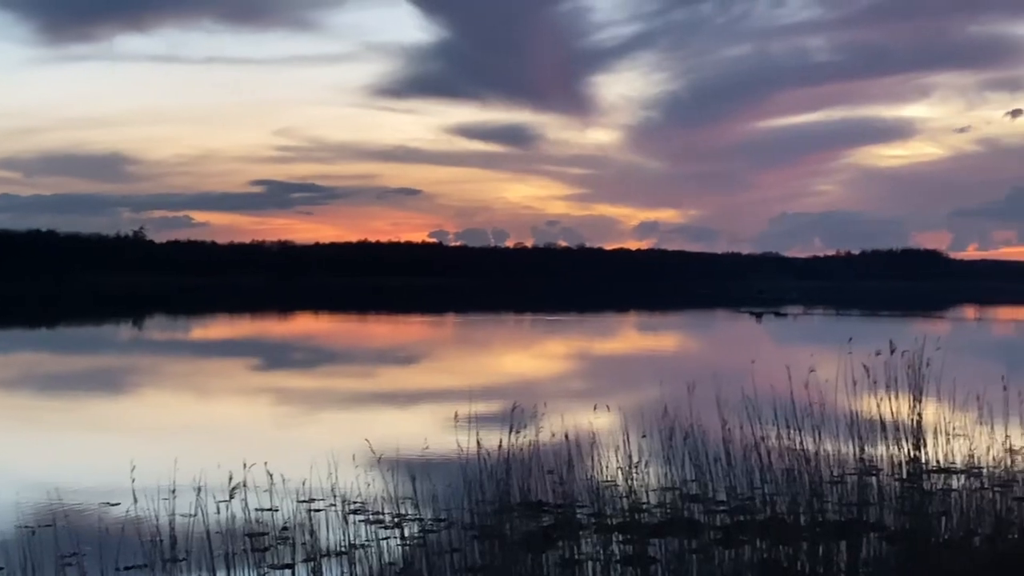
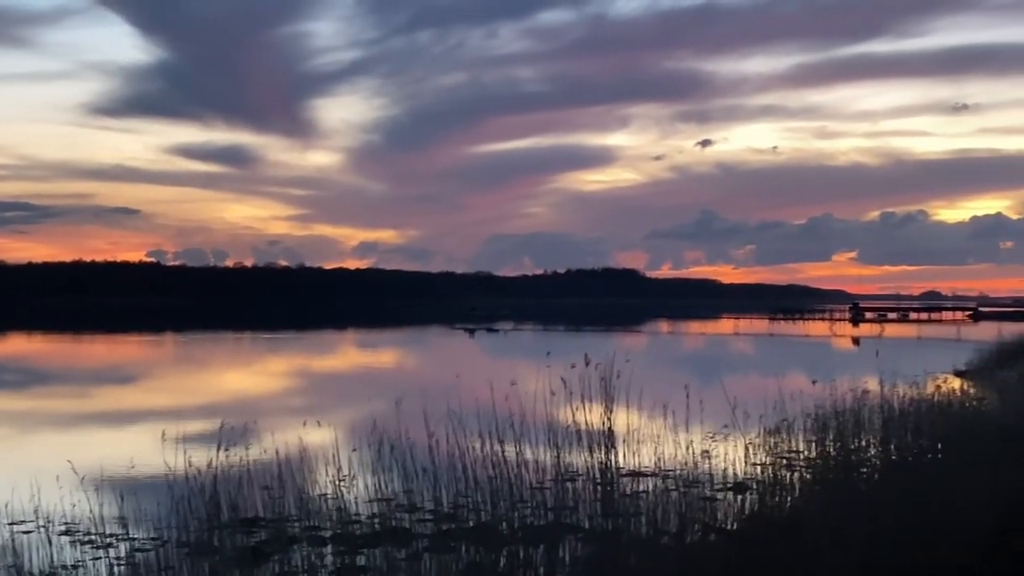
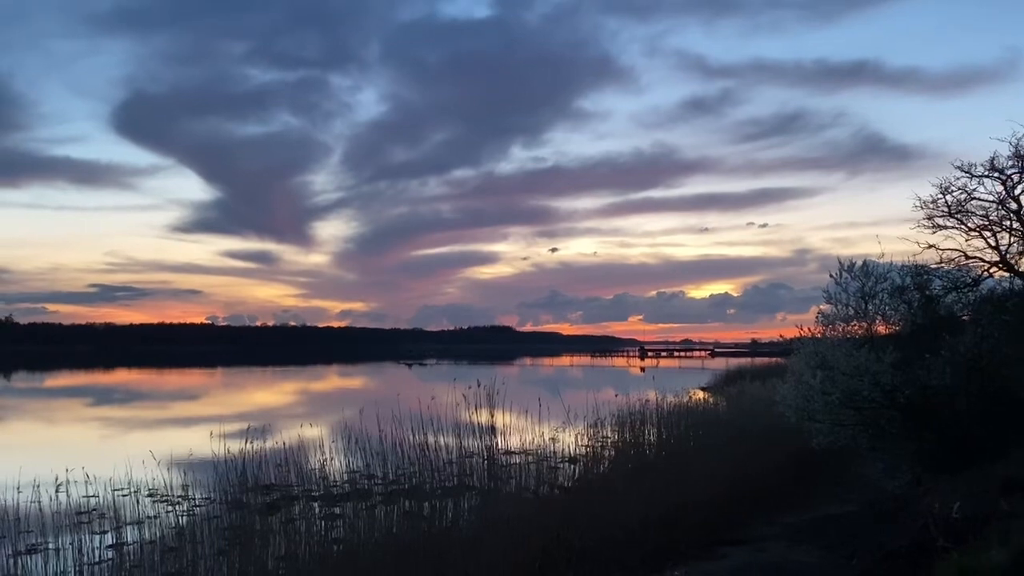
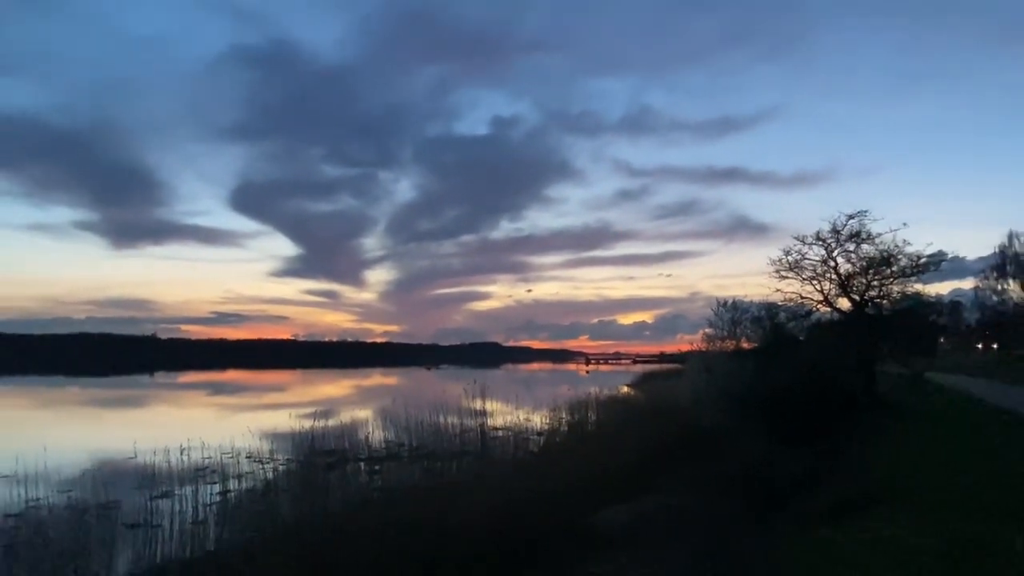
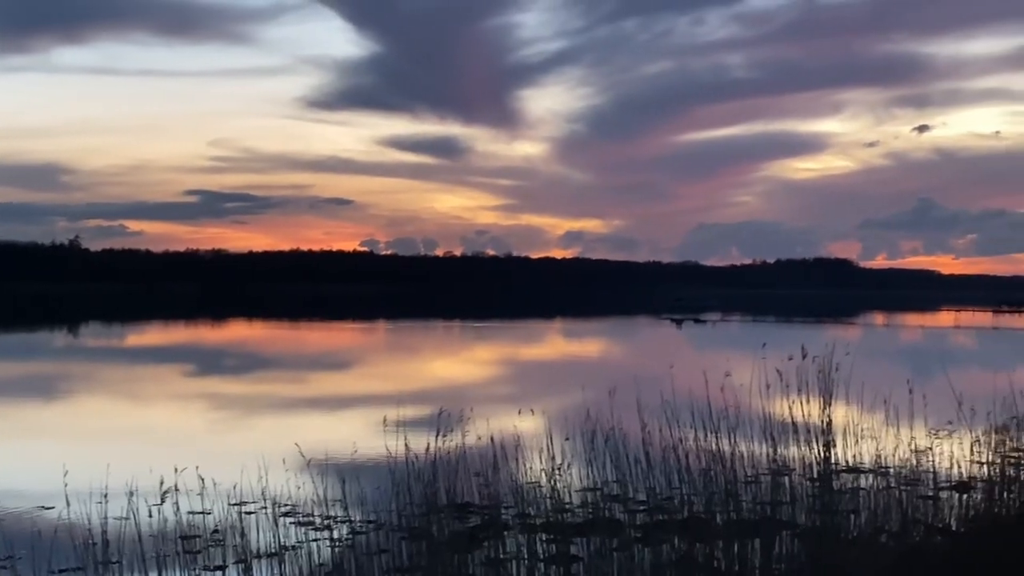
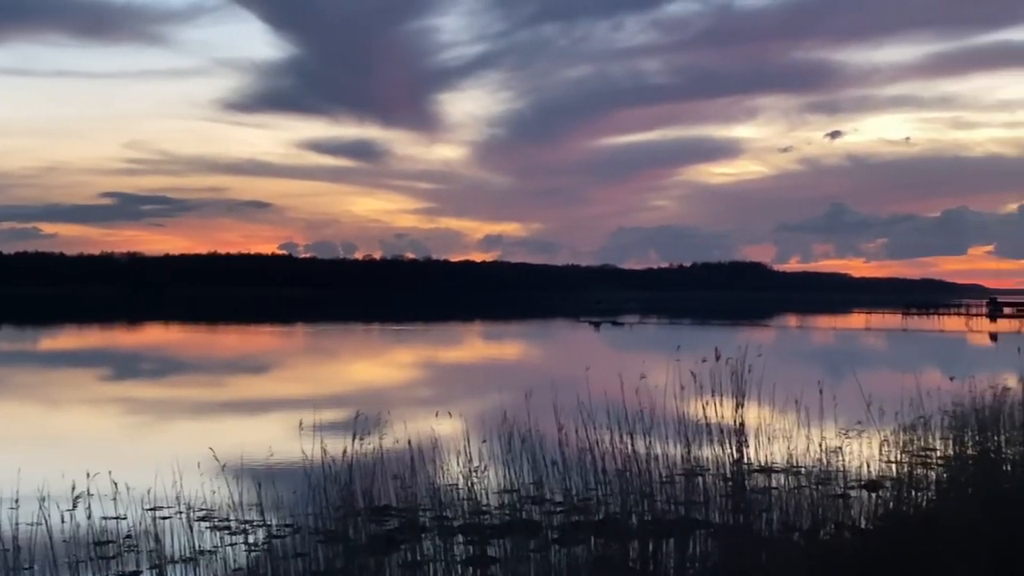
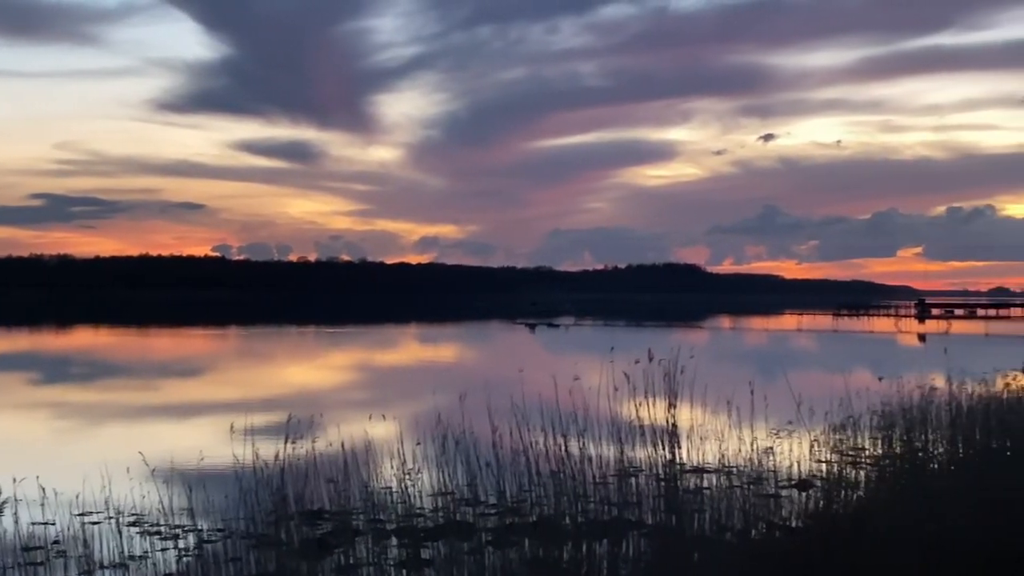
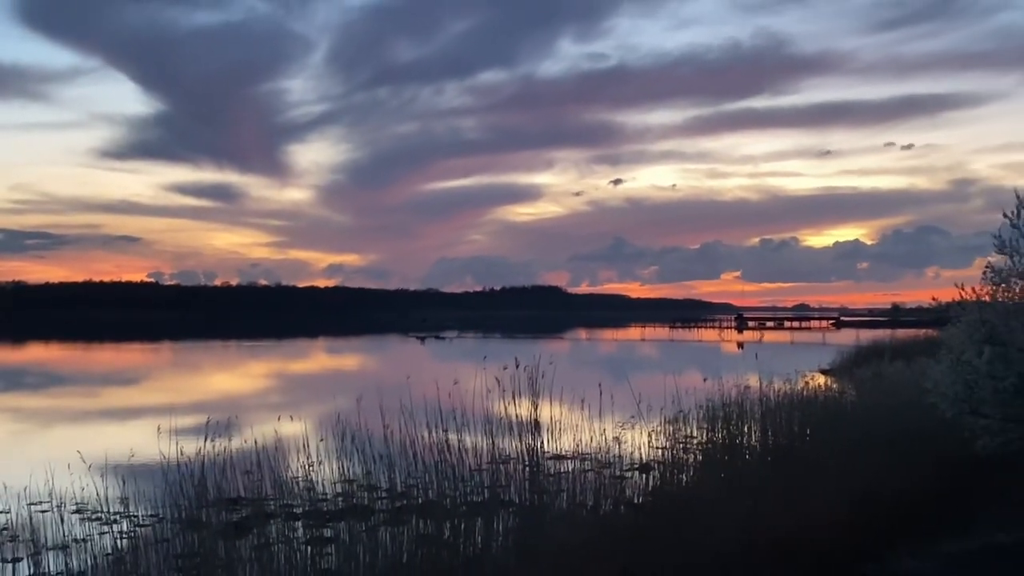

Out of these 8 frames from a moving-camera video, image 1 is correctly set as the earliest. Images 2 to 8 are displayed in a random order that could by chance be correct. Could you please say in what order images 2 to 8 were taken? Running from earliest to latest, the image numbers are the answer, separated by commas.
5, 6, 7, 2, 8, 3, 4
